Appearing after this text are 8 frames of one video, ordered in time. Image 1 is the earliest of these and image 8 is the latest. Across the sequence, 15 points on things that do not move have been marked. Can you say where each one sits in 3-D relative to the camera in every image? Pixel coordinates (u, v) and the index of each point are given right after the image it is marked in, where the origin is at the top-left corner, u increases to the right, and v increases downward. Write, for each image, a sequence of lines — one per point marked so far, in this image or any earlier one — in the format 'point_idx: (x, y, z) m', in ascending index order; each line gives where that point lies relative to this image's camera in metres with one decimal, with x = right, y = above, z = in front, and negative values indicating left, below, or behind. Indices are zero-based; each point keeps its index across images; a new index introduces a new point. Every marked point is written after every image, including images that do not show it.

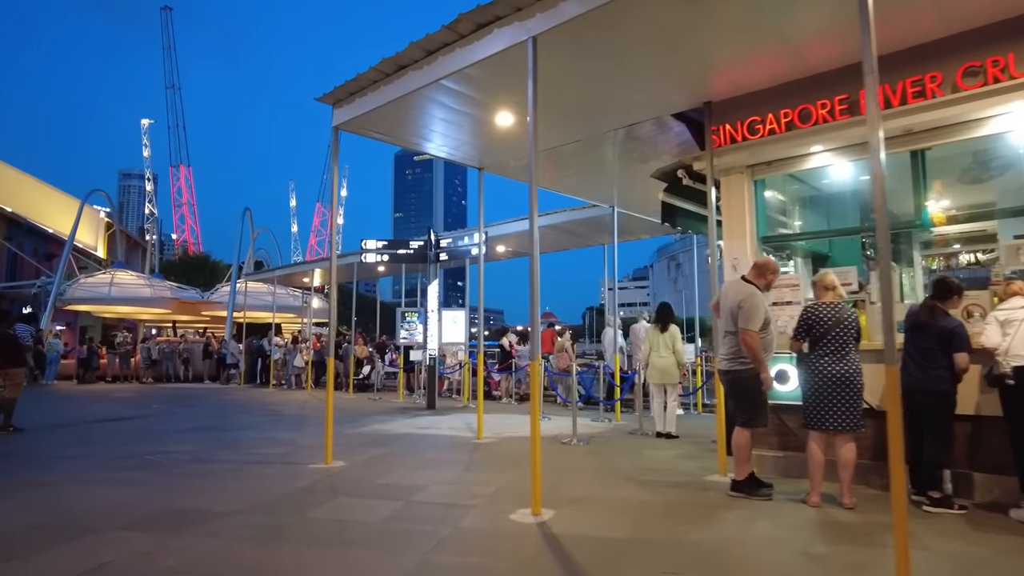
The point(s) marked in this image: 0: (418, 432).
0: (-1.5, -2.2, +10.3) m
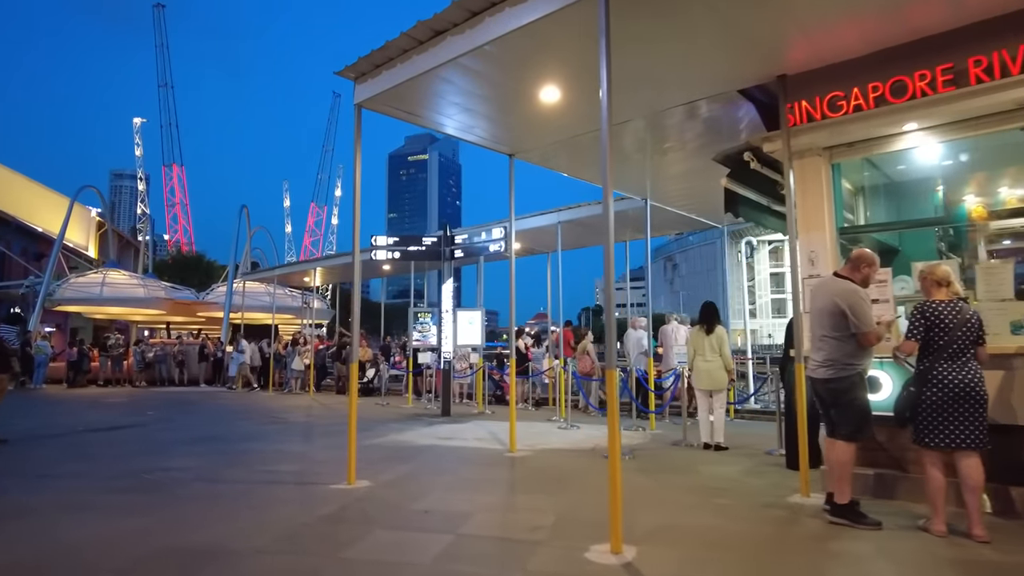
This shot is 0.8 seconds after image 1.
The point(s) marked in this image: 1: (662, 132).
0: (-1.0, -2.2, +9.4) m
1: (+2.2, +2.3, +9.8) m
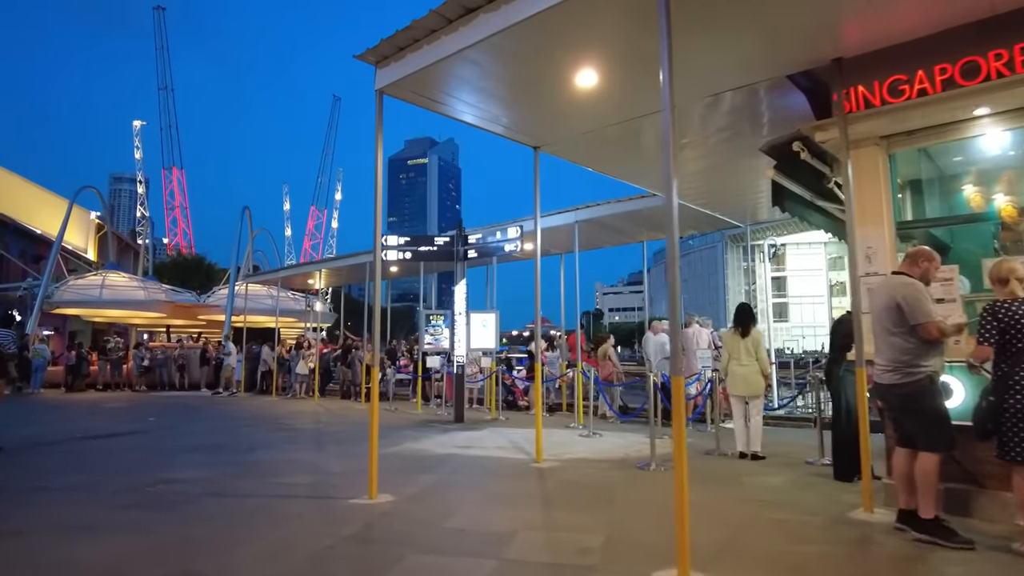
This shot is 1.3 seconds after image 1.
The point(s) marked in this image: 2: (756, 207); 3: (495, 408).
0: (-0.7, -2.2, +8.9) m
1: (+2.5, +2.3, +9.3) m
2: (+5.0, +1.7, +13.7) m
3: (-0.4, -2.7, +15.1) m
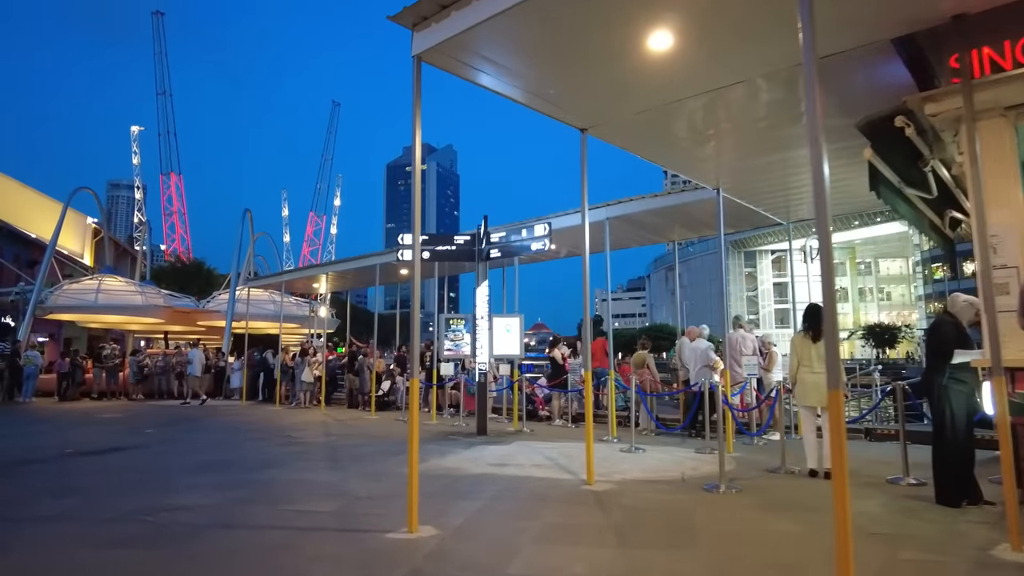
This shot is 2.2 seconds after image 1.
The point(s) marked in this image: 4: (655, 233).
0: (-0.2, -2.2, +7.9) m
1: (+3.0, +2.3, +8.4) m
2: (+5.5, +1.6, +12.8) m
3: (+0.1, -2.8, +14.1) m
4: (+3.0, +1.2, +13.8) m
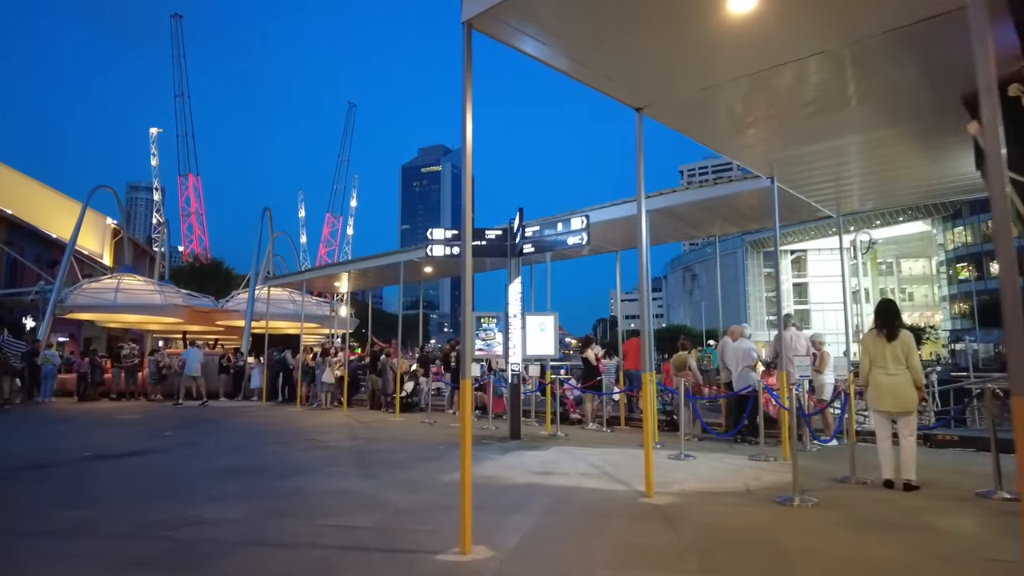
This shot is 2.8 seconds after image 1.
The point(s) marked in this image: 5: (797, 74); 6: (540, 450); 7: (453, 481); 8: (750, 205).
0: (+0.3, -2.1, +7.4) m
1: (+3.6, +2.4, +7.8) m
2: (+6.1, +1.7, +12.1) m
3: (+0.8, -2.7, +13.5) m
4: (+3.6, +1.2, +13.1) m
5: (+3.5, +2.5, +7.9) m
6: (+0.4, -2.4, +10.0) m
7: (-0.7, -2.2, +7.5) m
8: (+4.4, +1.5, +12.1) m
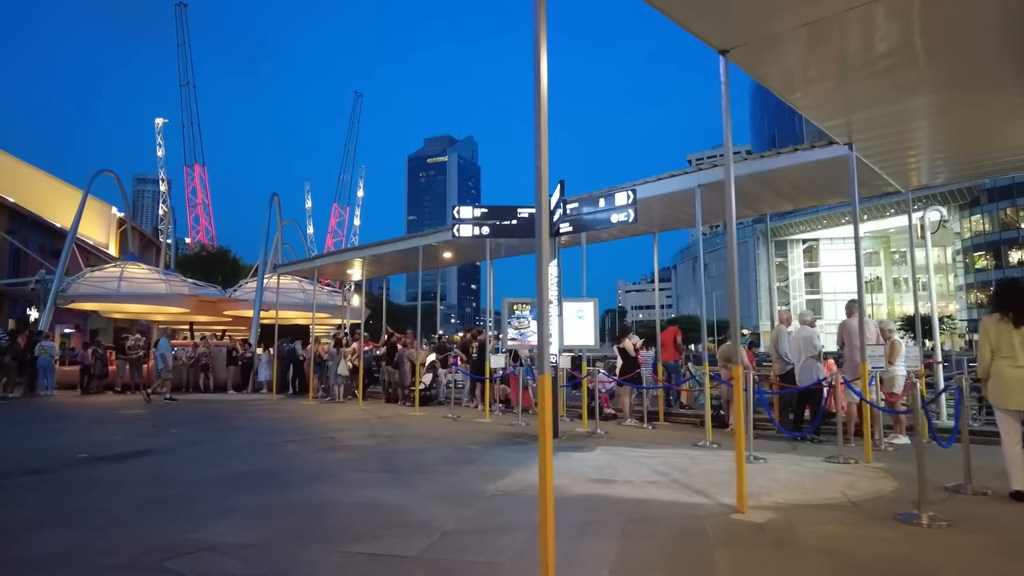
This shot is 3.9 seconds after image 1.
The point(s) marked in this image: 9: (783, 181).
0: (+0.9, -1.9, +6.3) m
1: (+4.1, +2.6, +6.6) m
2: (+6.7, +2.0, +11.0) m
3: (+1.4, -2.4, +12.5) m
4: (+4.2, +1.5, +12.0) m
5: (+4.0, +2.7, +6.7) m
6: (+1.0, -2.2, +9.0) m
7: (-0.1, -2.0, +6.4) m
8: (+5.0, +1.8, +11.0) m
9: (+4.6, +1.7, +11.2) m
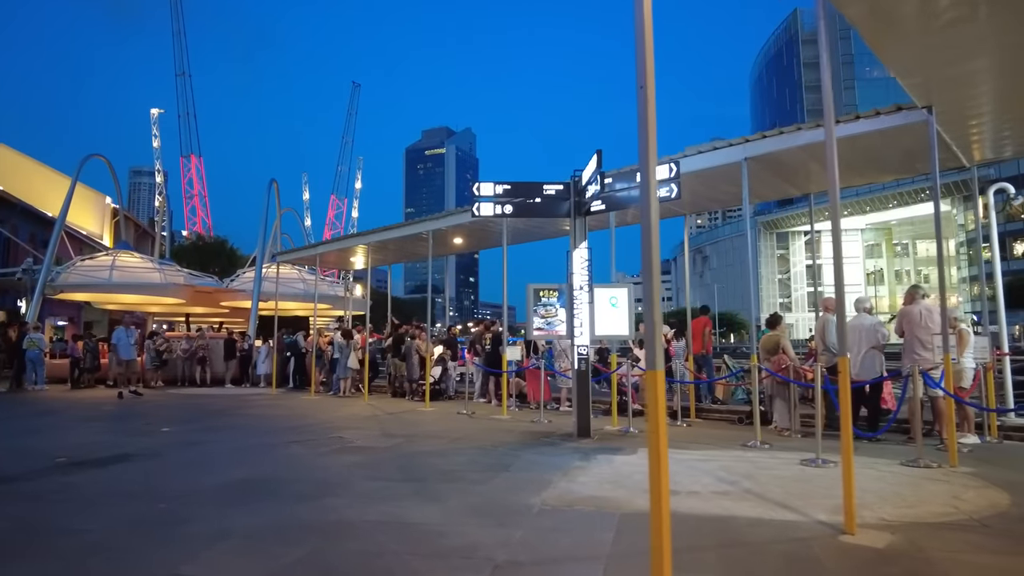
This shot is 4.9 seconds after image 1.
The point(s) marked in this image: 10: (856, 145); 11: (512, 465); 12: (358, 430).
0: (+1.3, -1.7, +5.3) m
1: (+4.5, +2.8, +5.6) m
2: (+7.1, +2.2, +10.0) m
3: (+1.7, -2.2, +11.5) m
4: (+4.6, +1.8, +11.0) m
5: (+4.4, +2.9, +5.7) m
6: (+1.4, -2.0, +8.0) m
7: (+0.3, -1.8, +5.5) m
8: (+5.4, +2.0, +10.0) m
9: (+5.0, +2.0, +10.2) m
10: (+5.0, +2.0, +10.0) m
11: (0.0, -1.9, +7.1) m
12: (-2.4, -2.2, +10.5) m
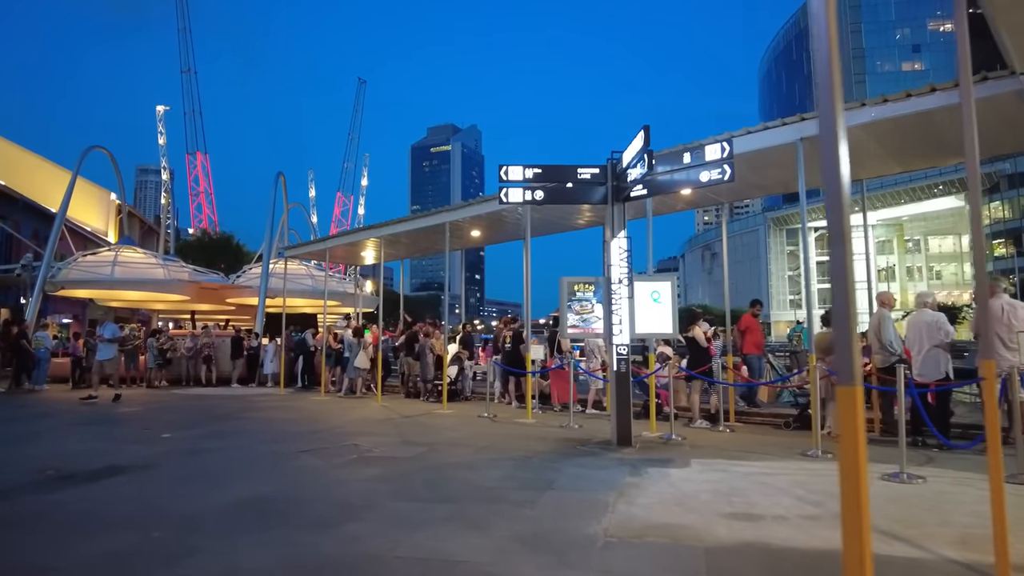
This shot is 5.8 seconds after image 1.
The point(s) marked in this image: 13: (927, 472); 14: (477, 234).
0: (+1.7, -1.7, +4.5) m
1: (+4.9, +2.9, +4.7) m
2: (+7.5, +2.3, +9.0) m
3: (+2.2, -2.1, +10.7) m
4: (+5.0, +1.9, +10.1) m
5: (+4.8, +3.0, +4.8) m
6: (+1.8, -1.9, +7.1) m
7: (+0.7, -1.7, +4.6) m
8: (+5.8, +2.1, +9.1) m
9: (+5.4, +2.1, +9.3) m
10: (+5.4, +2.1, +9.1) m
11: (+0.4, -1.8, +6.2) m
12: (-2.0, -2.1, +9.6) m
13: (+4.1, -1.8, +6.7) m
14: (-0.9, +1.3, +16.7) m
